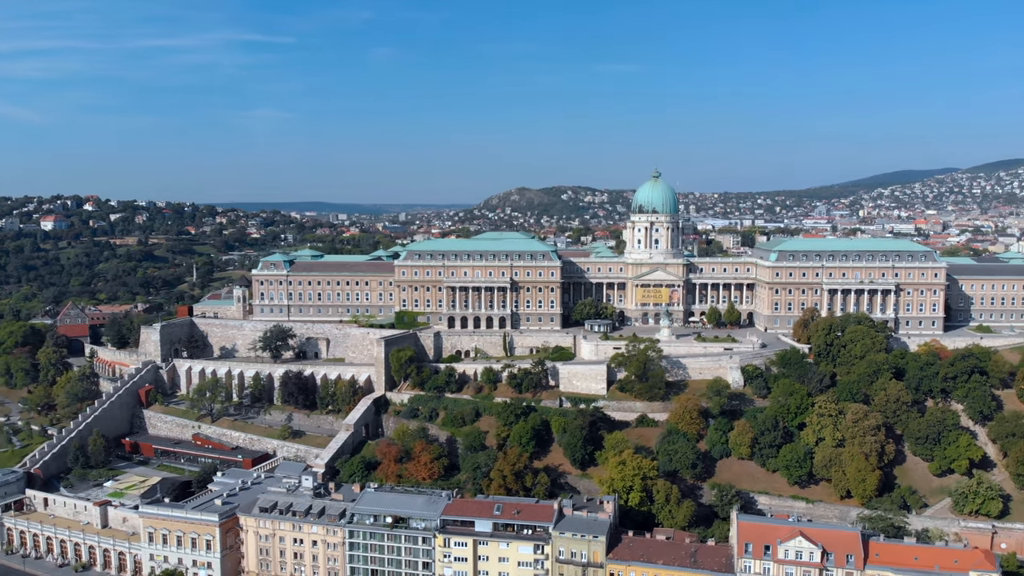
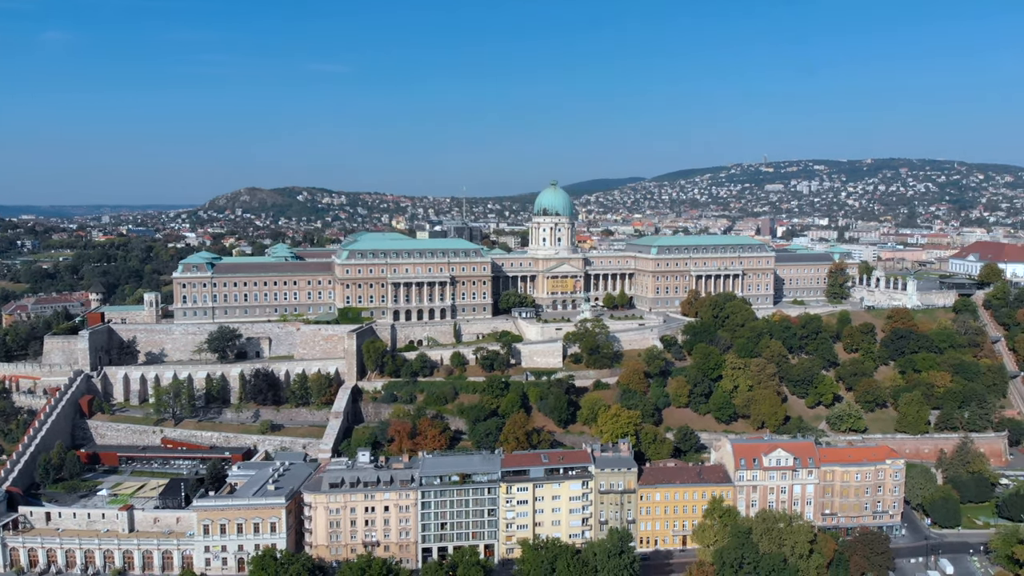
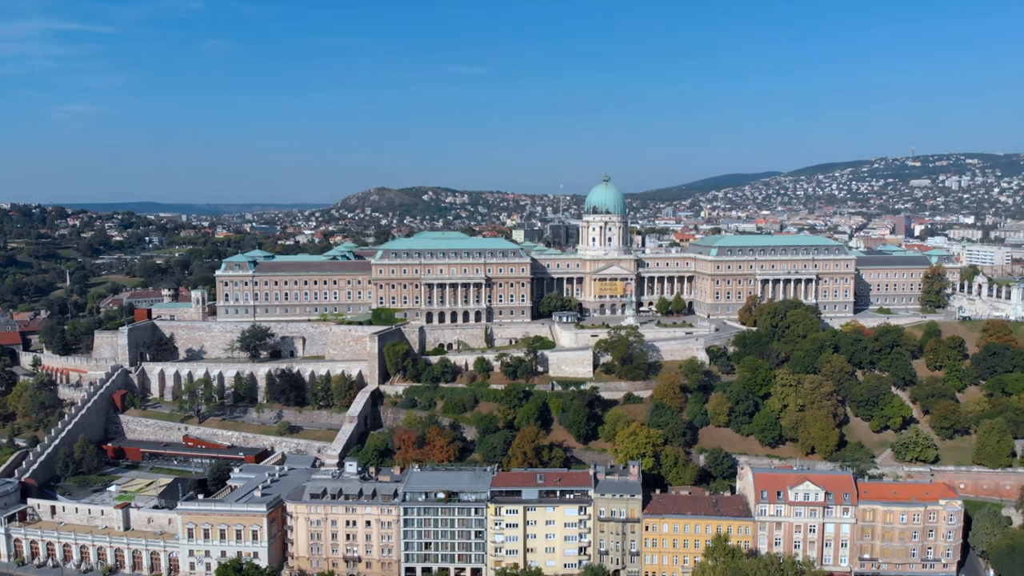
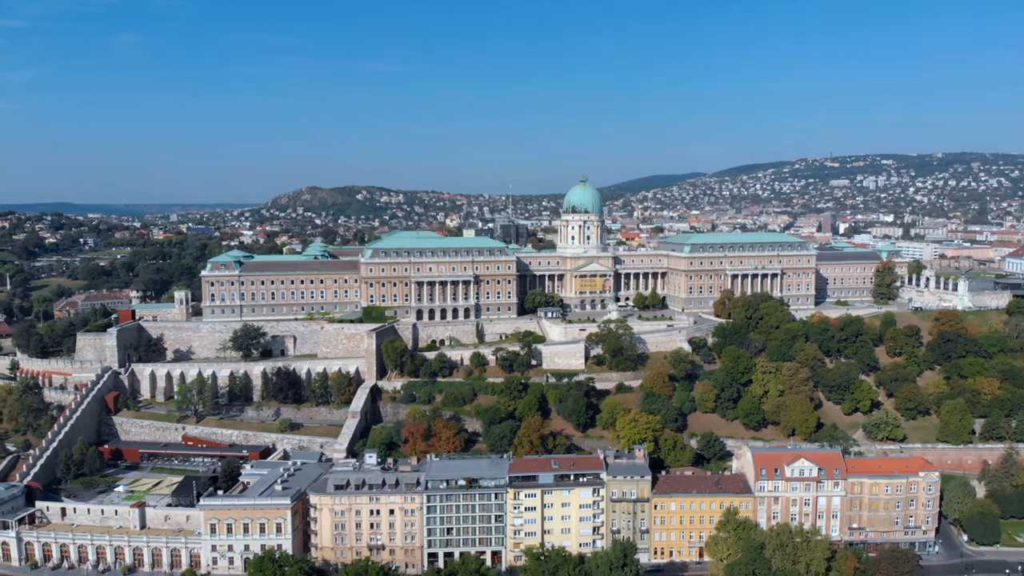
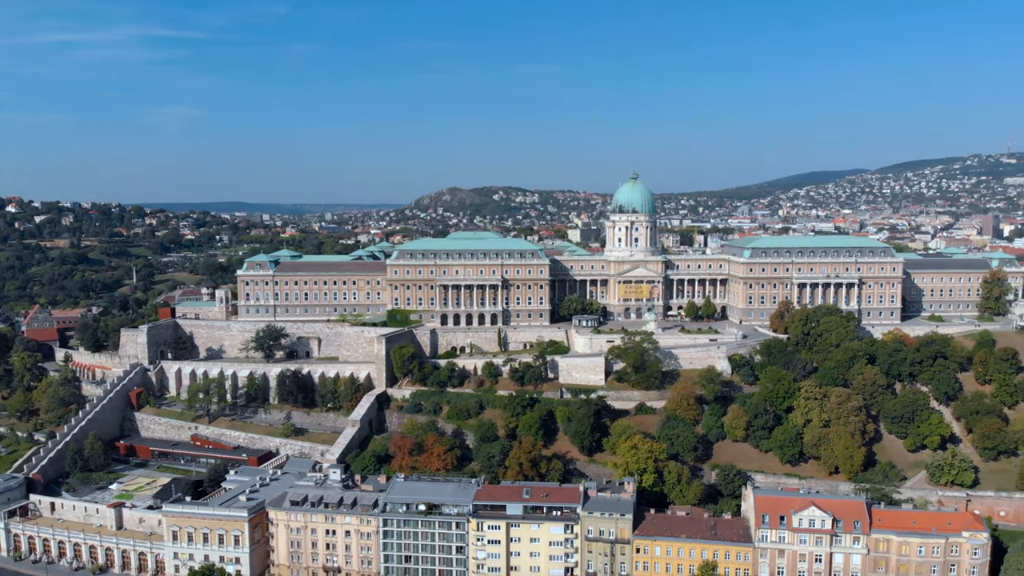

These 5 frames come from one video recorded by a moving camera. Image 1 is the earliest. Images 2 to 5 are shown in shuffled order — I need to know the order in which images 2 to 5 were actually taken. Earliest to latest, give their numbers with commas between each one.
5, 3, 4, 2
